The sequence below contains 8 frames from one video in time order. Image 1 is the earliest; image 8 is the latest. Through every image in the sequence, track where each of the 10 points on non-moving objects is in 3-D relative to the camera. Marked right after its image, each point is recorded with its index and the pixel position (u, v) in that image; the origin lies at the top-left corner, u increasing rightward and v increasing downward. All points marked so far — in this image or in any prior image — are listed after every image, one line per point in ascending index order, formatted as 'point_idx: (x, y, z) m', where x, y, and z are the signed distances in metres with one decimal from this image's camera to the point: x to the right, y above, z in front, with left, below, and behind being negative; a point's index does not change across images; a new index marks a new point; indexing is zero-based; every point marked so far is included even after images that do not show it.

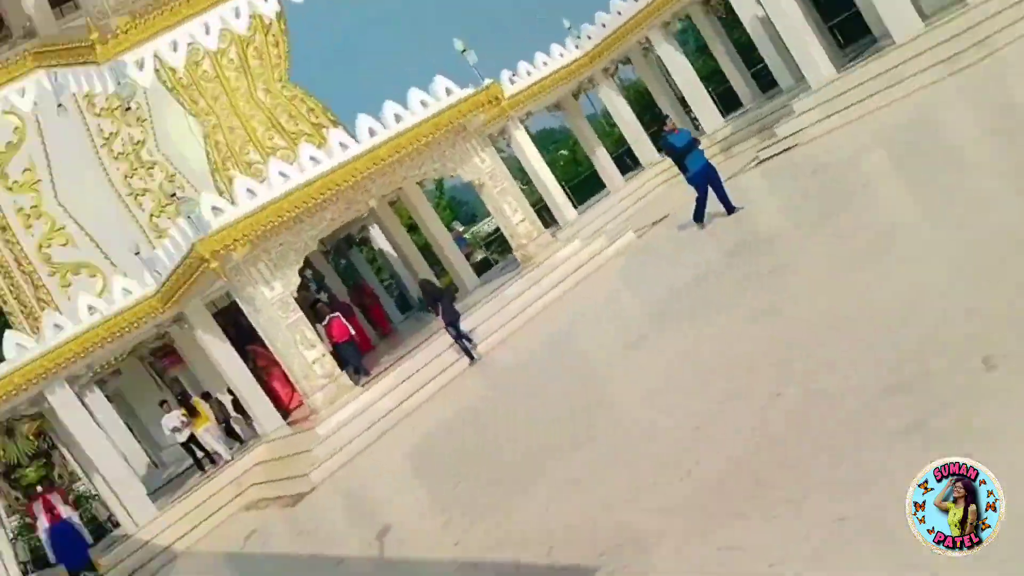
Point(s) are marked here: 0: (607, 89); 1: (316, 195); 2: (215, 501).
0: (+2.2, +4.5, +19.7) m
1: (-2.7, +1.3, +12.0) m
2: (-4.5, -3.3, +12.9) m
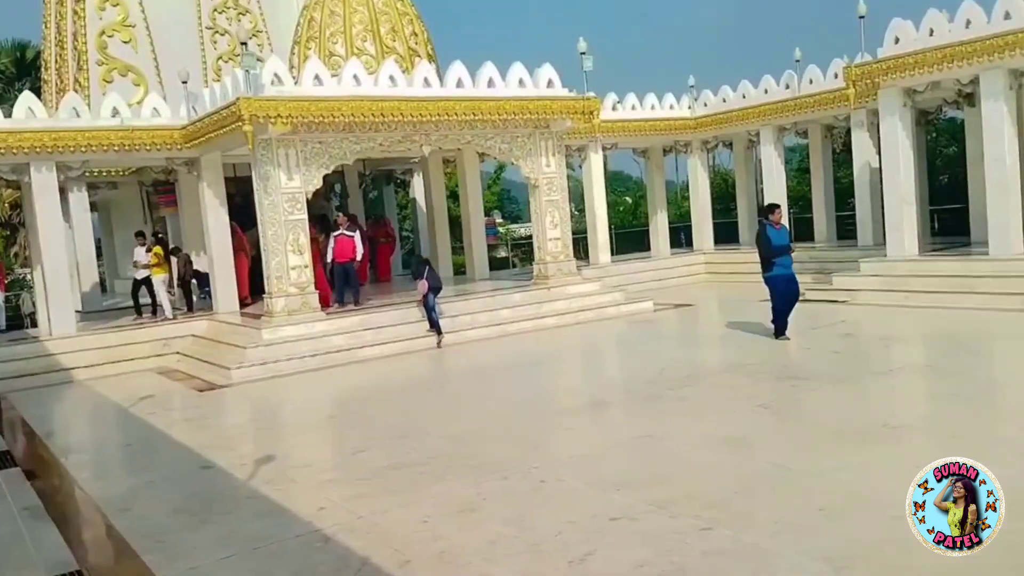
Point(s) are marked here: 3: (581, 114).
0: (+4.1, +2.8, +19.1) m
1: (-1.8, +2.4, +11.5) m
2: (-5.5, -0.9, +12.4) m
3: (+1.1, +2.7, +13.3) m
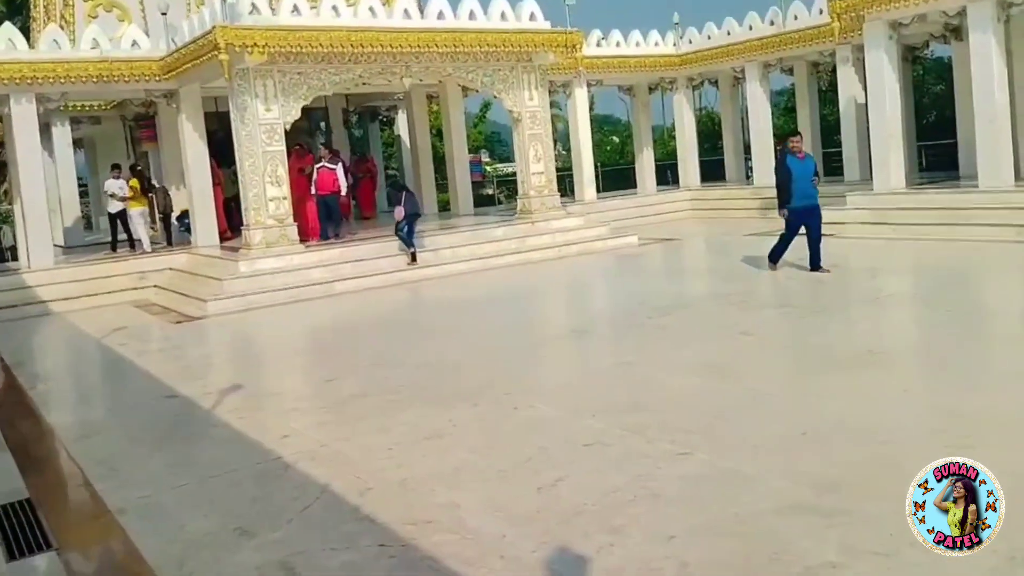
0: (+3.8, +4.2, +18.9) m
1: (-2.1, +3.2, +11.3) m
2: (-5.8, +0.1, +12.4) m
3: (+0.8, +3.7, +13.2) m
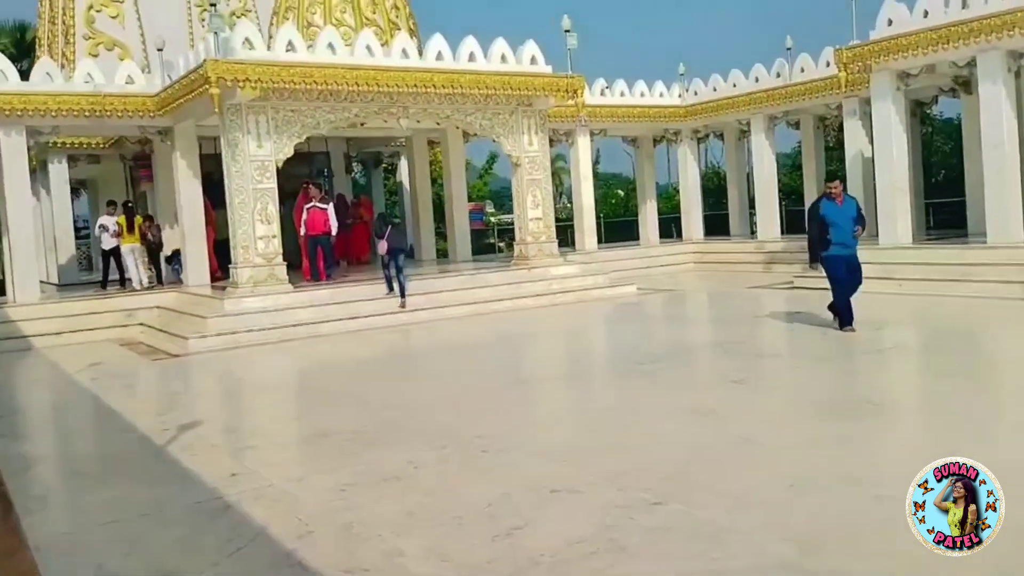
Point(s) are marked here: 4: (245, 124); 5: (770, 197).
0: (+3.9, +3.0, +18.8) m
1: (-2.1, +2.7, +11.2) m
2: (-5.9, -0.5, +12.1) m
3: (+0.8, +3.0, +13.0) m
4: (-3.4, +2.1, +10.9) m
5: (+5.1, +1.8, +16.9) m
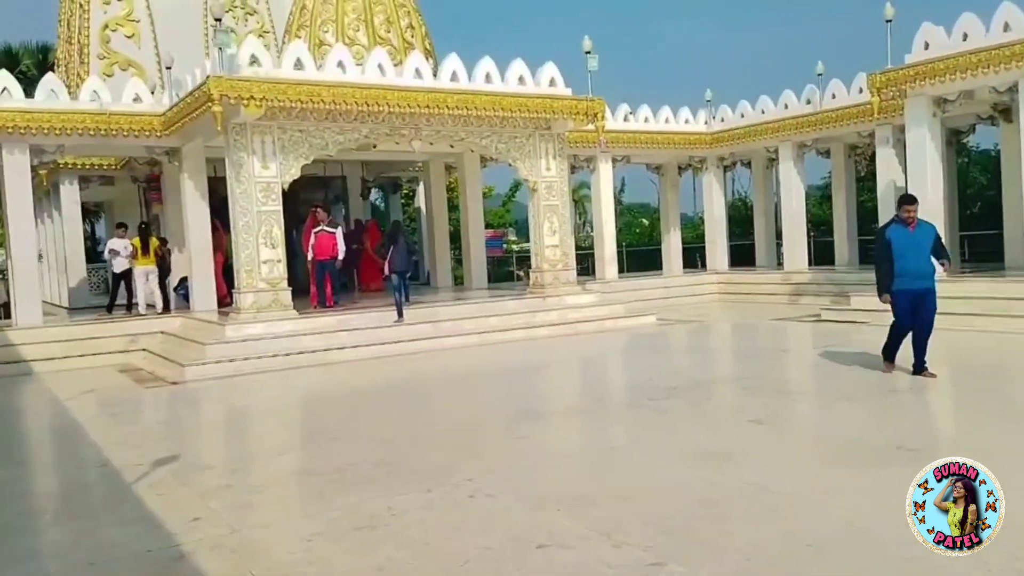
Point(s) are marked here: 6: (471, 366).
0: (+4.3, +2.3, +18.2) m
1: (-1.9, +2.4, +10.8) m
2: (-5.7, -0.8, +11.7) m
3: (+1.0, +2.6, +12.6) m
4: (-3.2, +1.8, +10.6) m
5: (+5.5, +1.2, +16.3) m
6: (-0.5, -0.9, +10.0) m
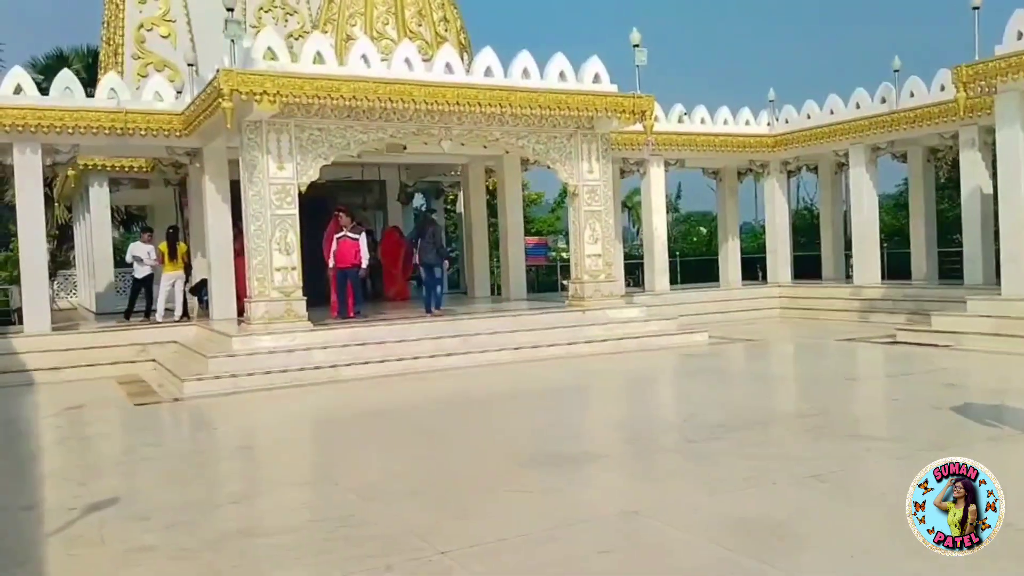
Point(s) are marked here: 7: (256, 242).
0: (+5.2, +2.0, +16.9) m
1: (-1.5, +2.2, +10.0) m
2: (-5.2, -0.9, +11.1) m
3: (+1.6, +2.4, +11.5) m
4: (-2.9, +1.7, +9.8) m
5: (+6.2, +0.9, +14.9) m
6: (-0.2, -1.0, +9.1) m
7: (-3.0, +0.5, +9.9) m
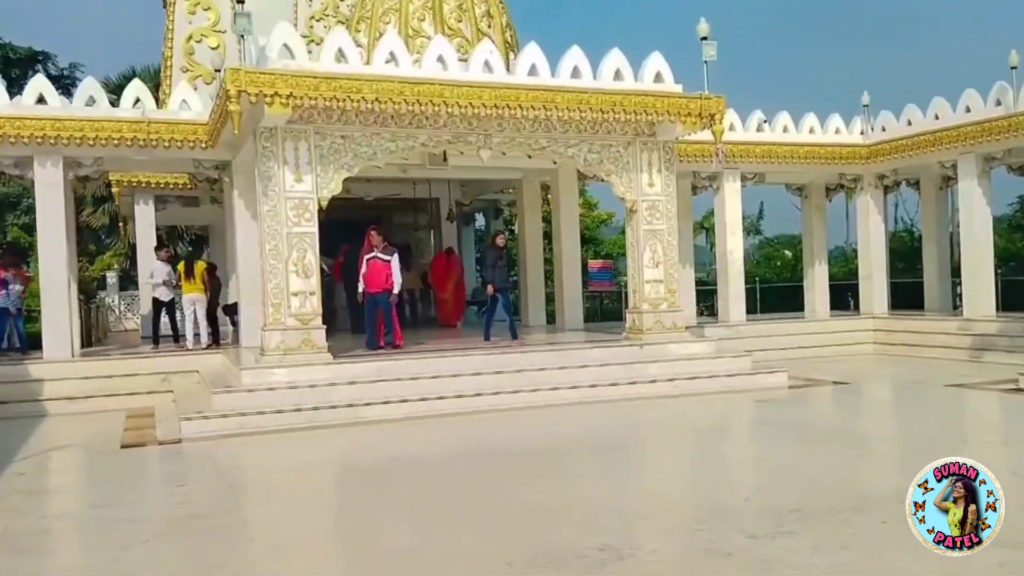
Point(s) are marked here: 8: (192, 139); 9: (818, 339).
0: (+6.3, +1.5, +15.1) m
1: (-1.0, +1.9, +8.9) m
2: (-4.7, -1.1, +10.3) m
3: (+2.2, +2.0, +10.1) m
4: (-2.4, +1.4, +8.8) m
5: (+7.1, +0.4, +13.0) m
6: (+0.2, -1.3, +7.8) m
7: (-2.5, +0.3, +8.9) m
8: (-4.0, +1.8, +10.5) m
9: (+5.1, -0.8, +14.3) m
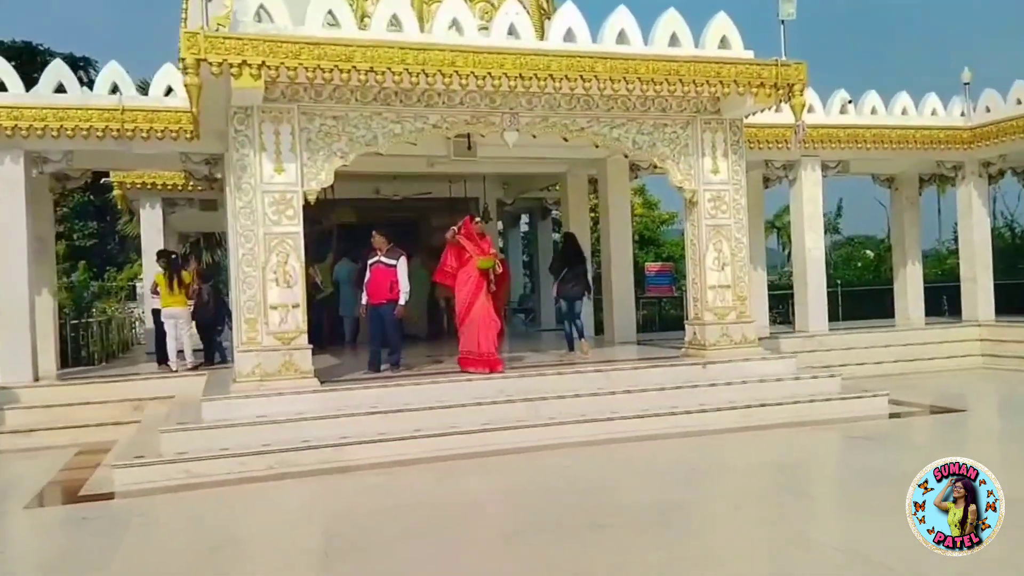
0: (+7.0, +1.4, +13.0) m
1: (-0.8, +1.8, +7.2) m
2: (-4.3, -1.3, +8.9) m
3: (+2.5, +1.9, +8.3) m
4: (-2.2, +1.3, +7.3) m
5: (+7.6, +0.4, +10.8) m
6: (+0.3, -1.4, +6.0) m
7: (-2.3, +0.2, +7.3) m
8: (-3.6, +1.7, +9.1) m
9: (+5.8, -0.9, +12.2) m
